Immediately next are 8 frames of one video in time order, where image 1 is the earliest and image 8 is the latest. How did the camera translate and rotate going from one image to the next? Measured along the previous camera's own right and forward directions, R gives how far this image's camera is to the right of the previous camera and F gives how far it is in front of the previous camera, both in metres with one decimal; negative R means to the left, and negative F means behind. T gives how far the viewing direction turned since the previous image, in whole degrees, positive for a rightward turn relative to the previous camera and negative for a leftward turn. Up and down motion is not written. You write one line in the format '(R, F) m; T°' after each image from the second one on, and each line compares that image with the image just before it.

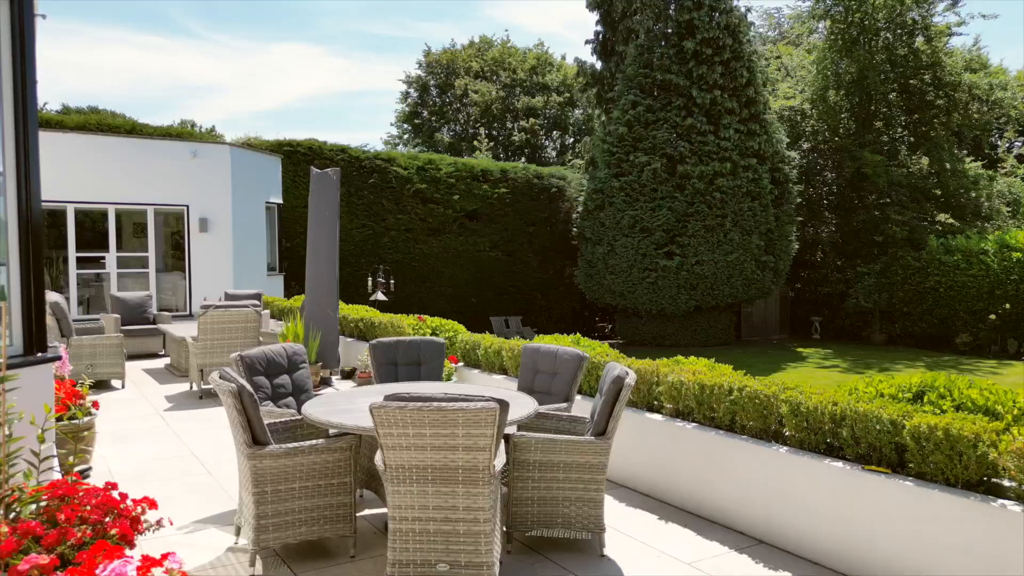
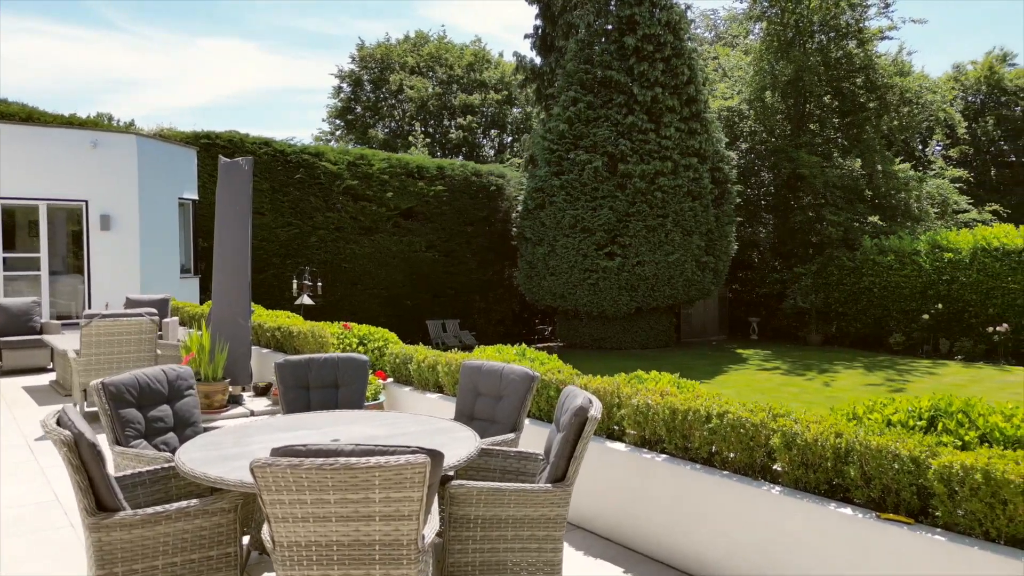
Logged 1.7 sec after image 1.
(0.0, +0.6) m; +5°
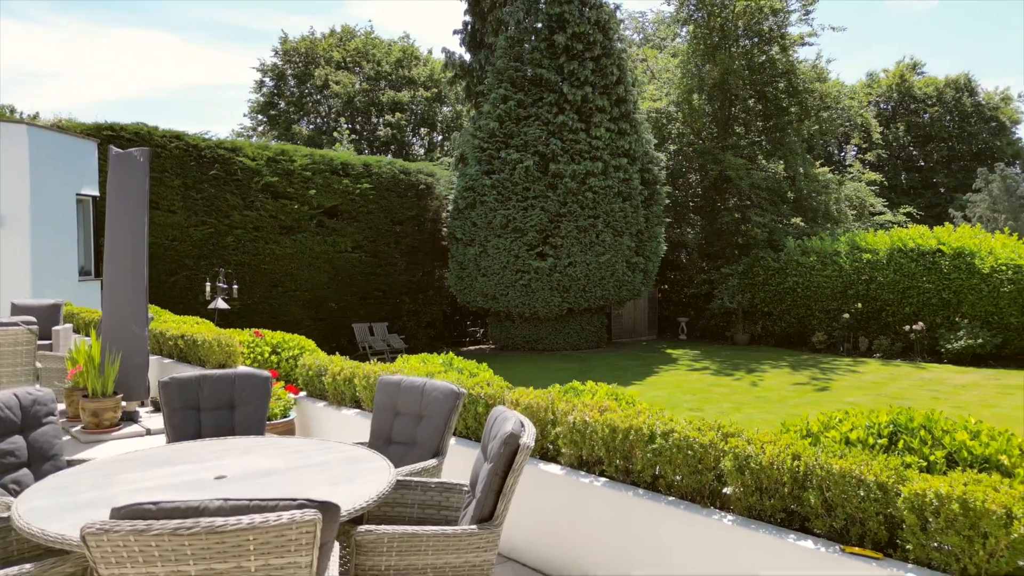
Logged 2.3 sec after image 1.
(0.0, +0.3) m; +5°
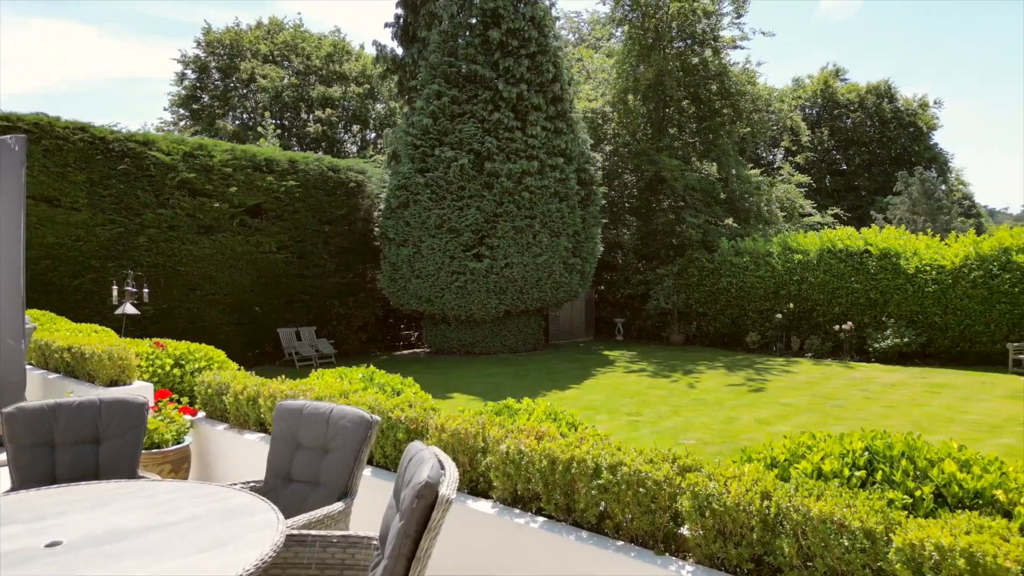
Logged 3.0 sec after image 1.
(0.0, +0.4) m; +5°
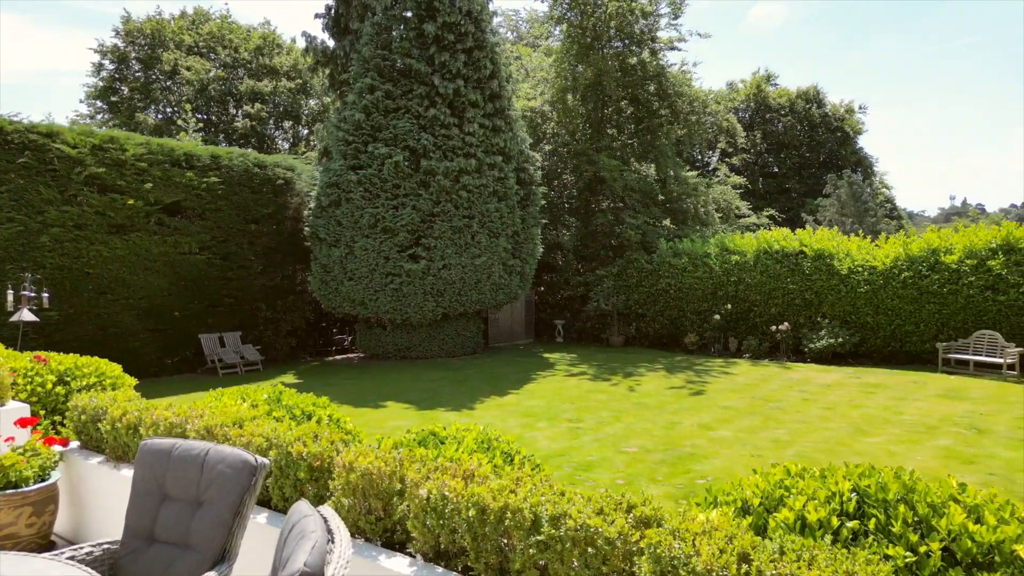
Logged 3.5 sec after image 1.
(+0.1, +0.4) m; +5°
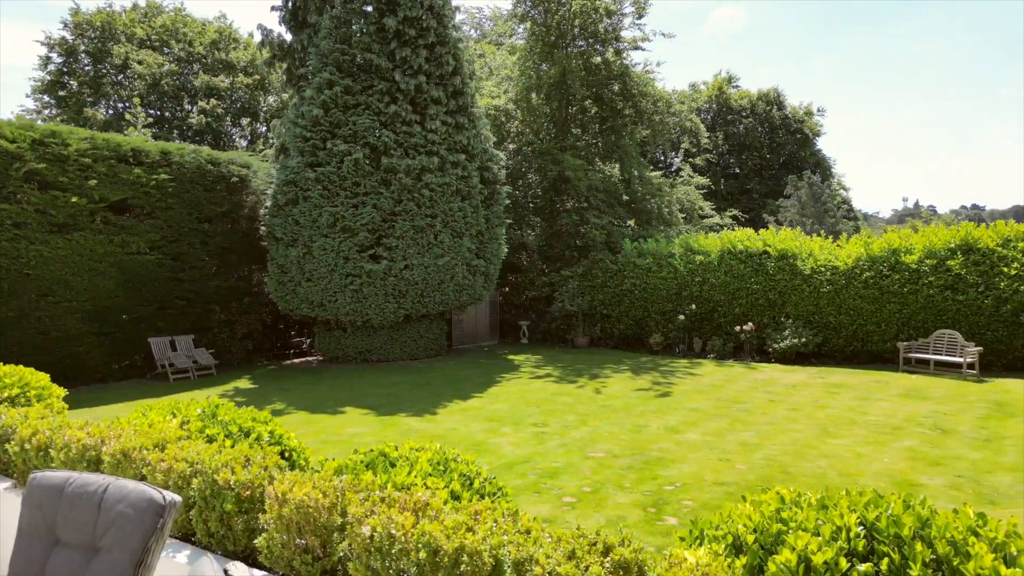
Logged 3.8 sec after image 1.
(0.0, +0.3) m; +3°
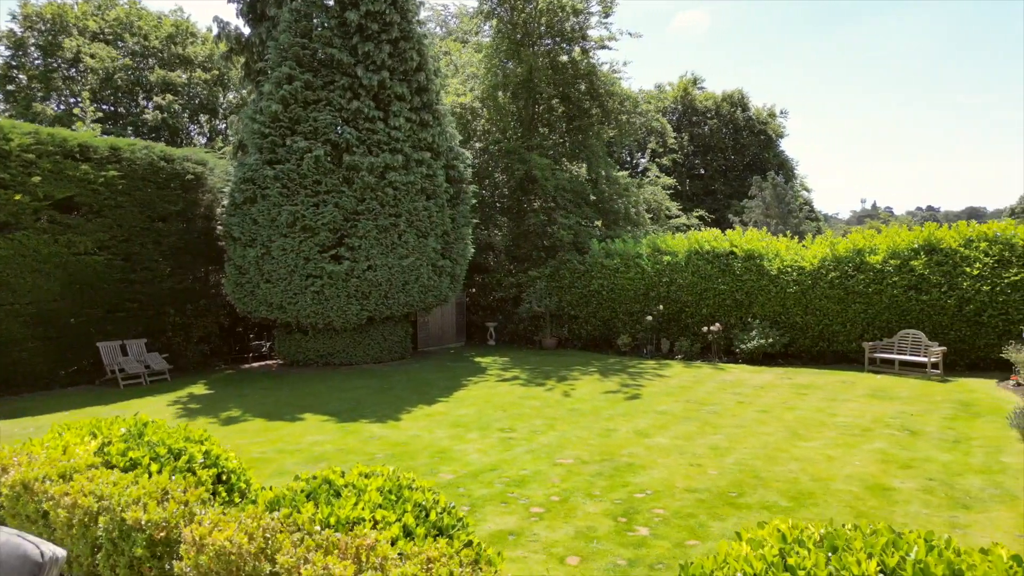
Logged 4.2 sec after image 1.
(0.0, +0.3) m; +3°
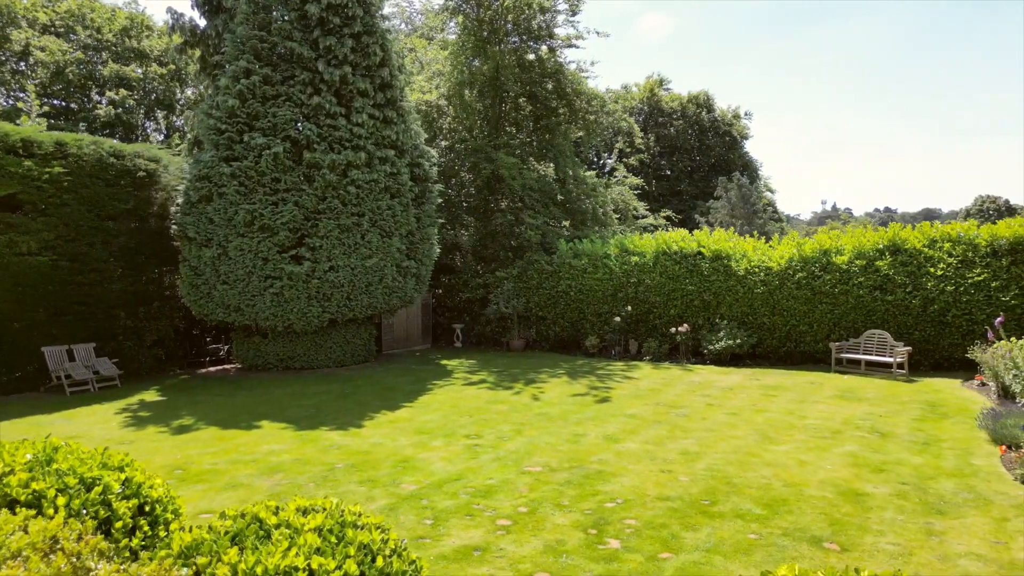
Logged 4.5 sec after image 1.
(0.0, +0.3) m; +3°
